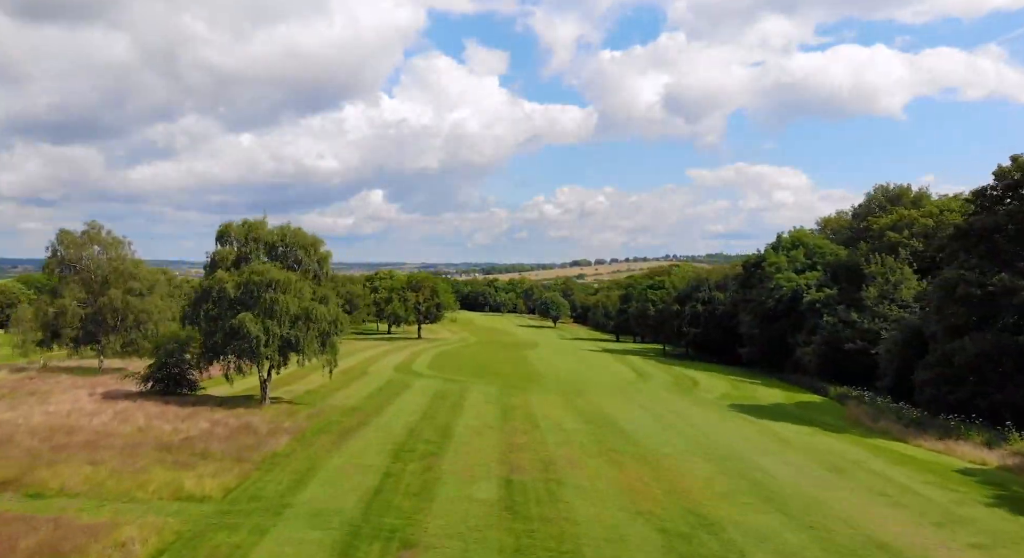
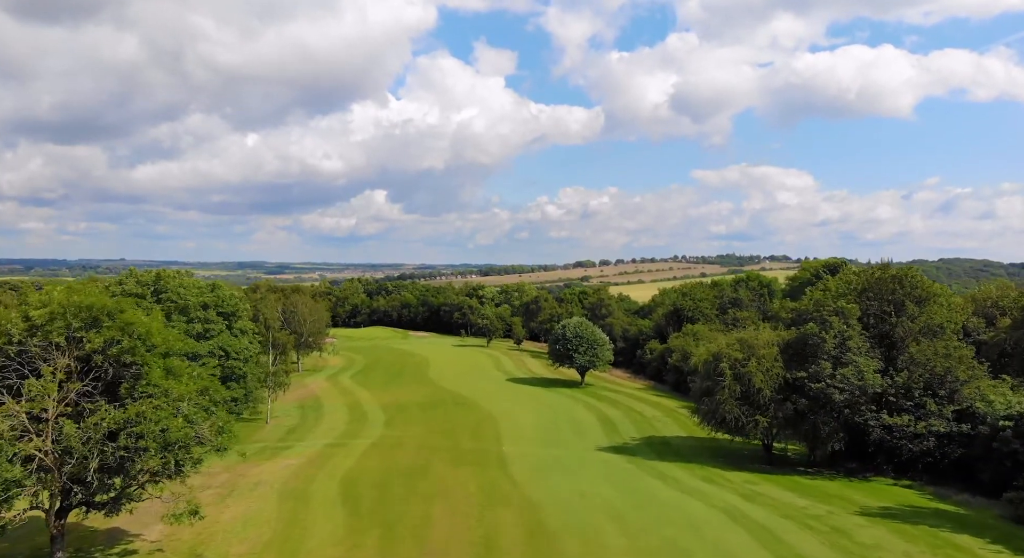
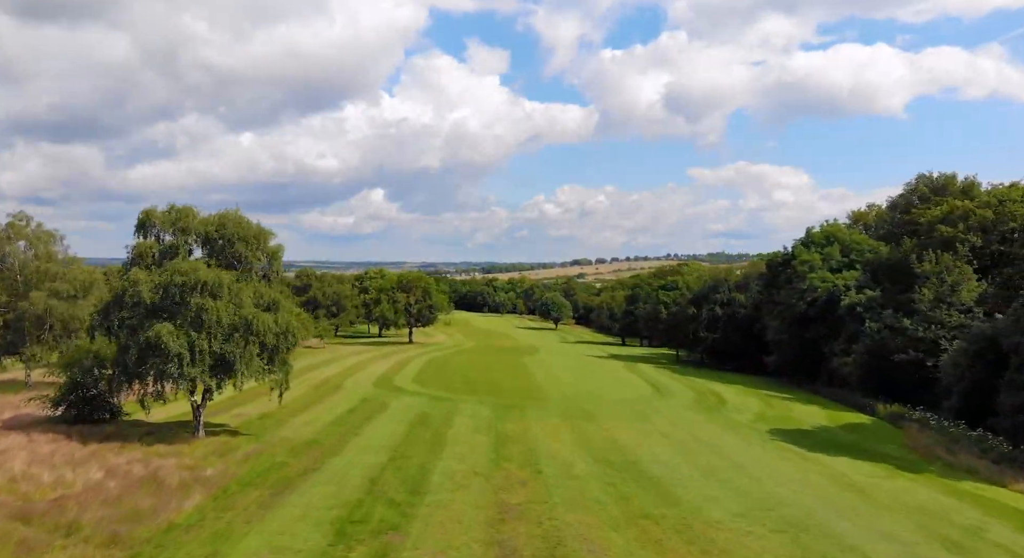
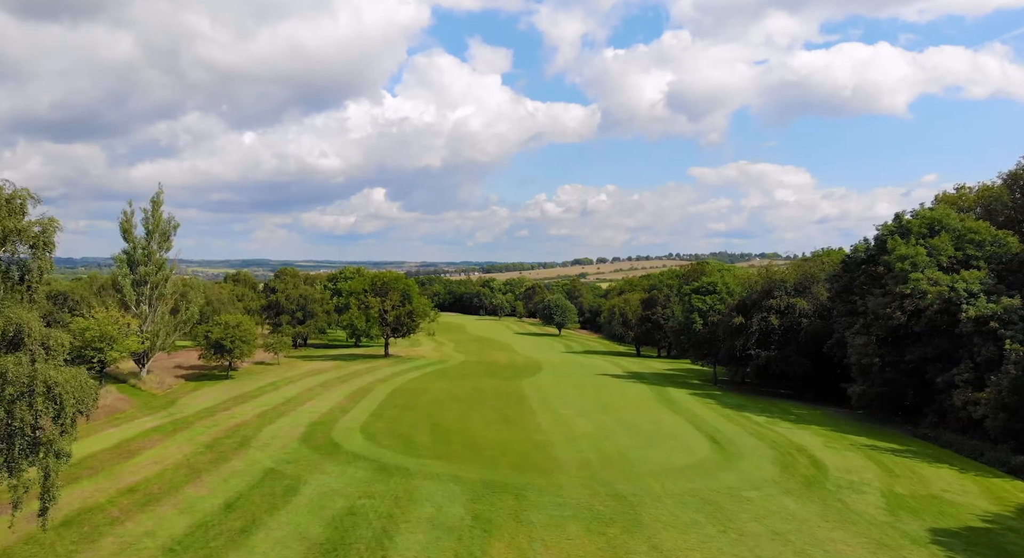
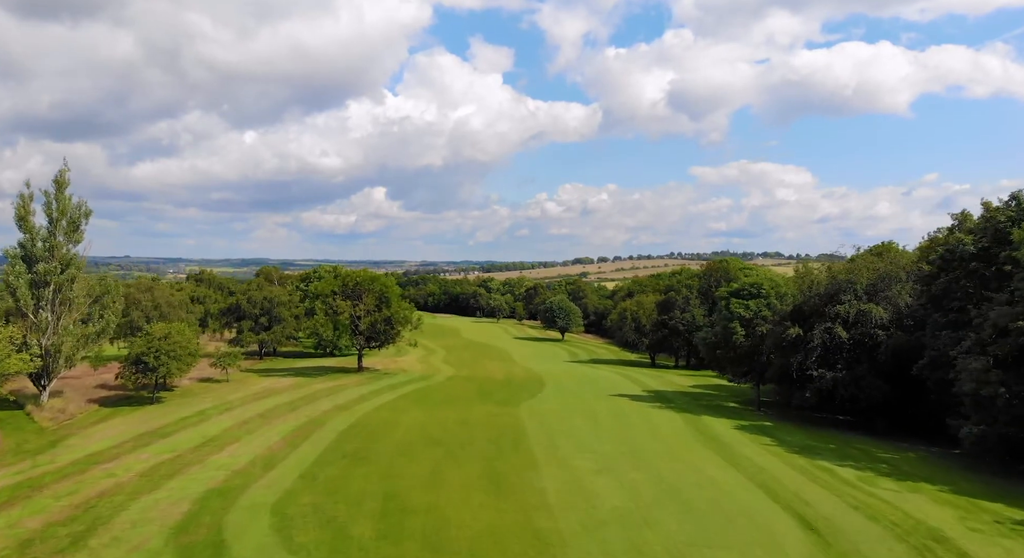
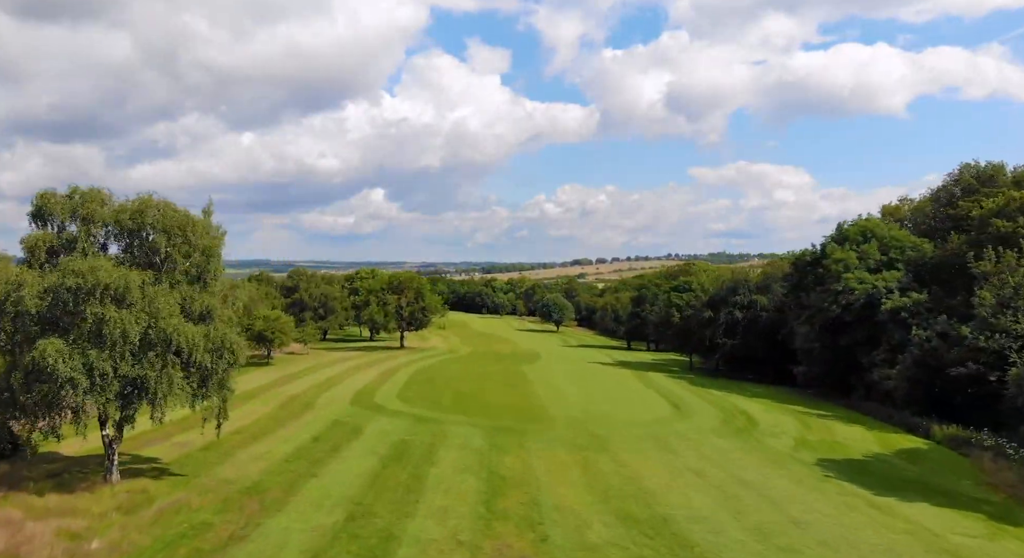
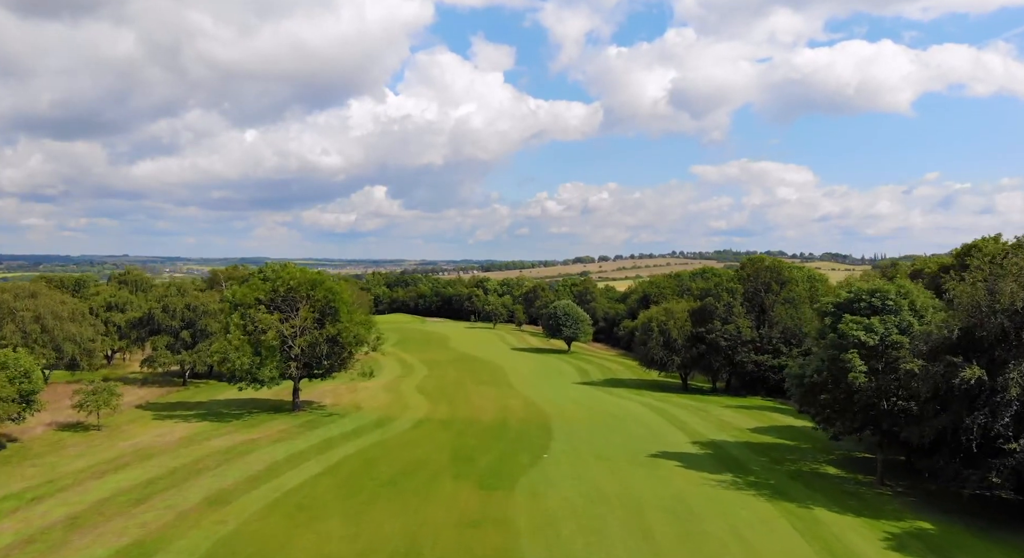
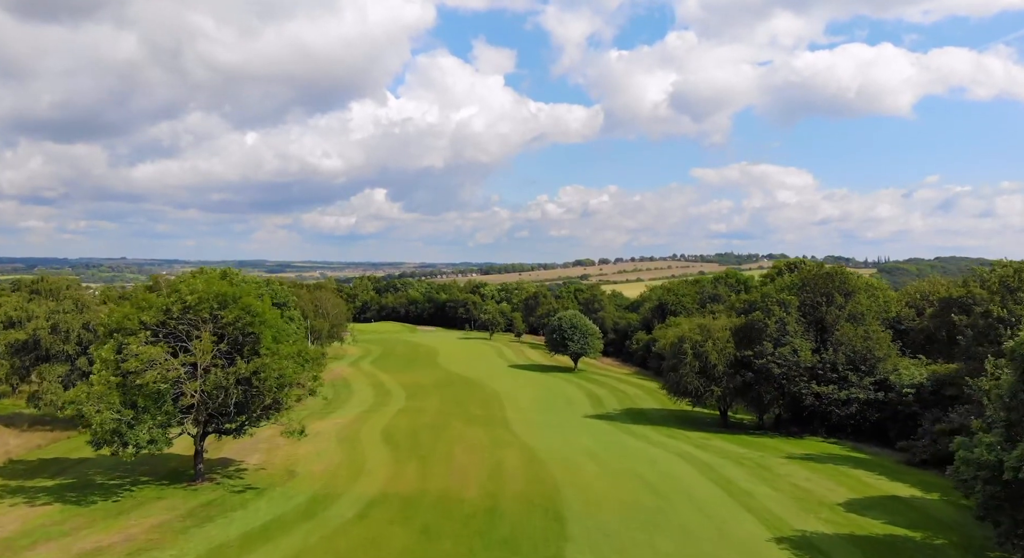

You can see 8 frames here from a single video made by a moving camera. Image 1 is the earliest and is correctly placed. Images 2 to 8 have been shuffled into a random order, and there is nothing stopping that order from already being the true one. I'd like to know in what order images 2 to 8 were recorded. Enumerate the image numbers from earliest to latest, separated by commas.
3, 6, 4, 5, 7, 8, 2
